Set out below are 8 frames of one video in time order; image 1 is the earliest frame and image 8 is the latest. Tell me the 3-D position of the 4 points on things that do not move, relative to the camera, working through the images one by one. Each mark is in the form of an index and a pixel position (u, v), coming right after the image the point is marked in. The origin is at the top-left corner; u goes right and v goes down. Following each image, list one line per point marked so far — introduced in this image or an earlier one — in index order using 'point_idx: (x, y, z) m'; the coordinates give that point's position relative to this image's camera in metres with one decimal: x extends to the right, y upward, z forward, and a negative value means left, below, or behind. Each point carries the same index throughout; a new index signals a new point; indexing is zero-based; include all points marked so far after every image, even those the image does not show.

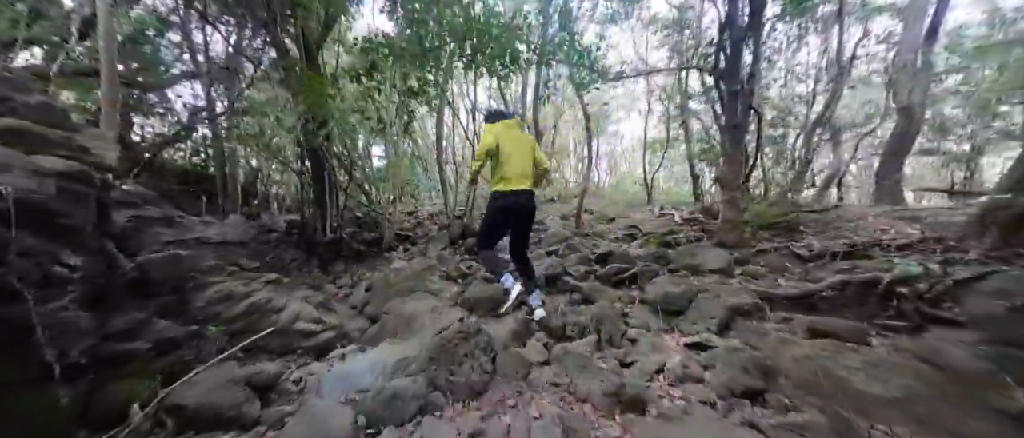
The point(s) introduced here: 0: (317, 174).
0: (-3.3, +0.7, +6.3) m
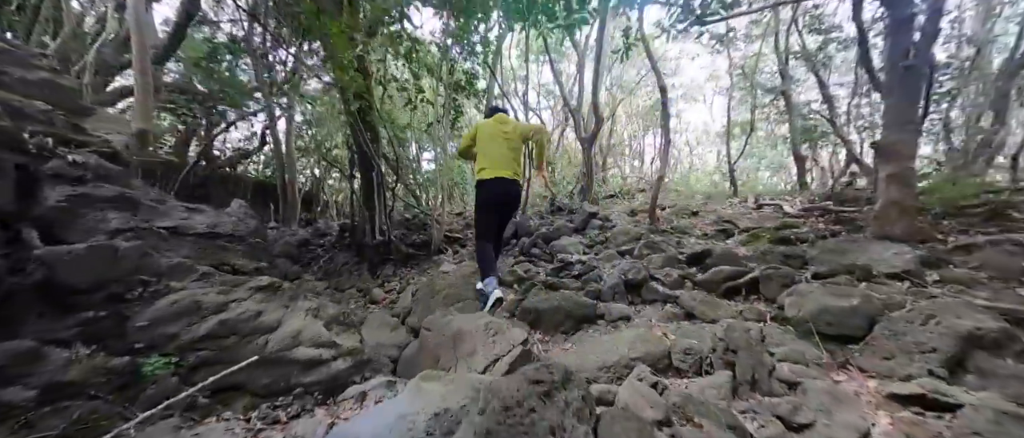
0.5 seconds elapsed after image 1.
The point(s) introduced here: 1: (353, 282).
0: (-2.4, +0.6, +6.2) m
1: (-2.4, -1.0, +5.8) m
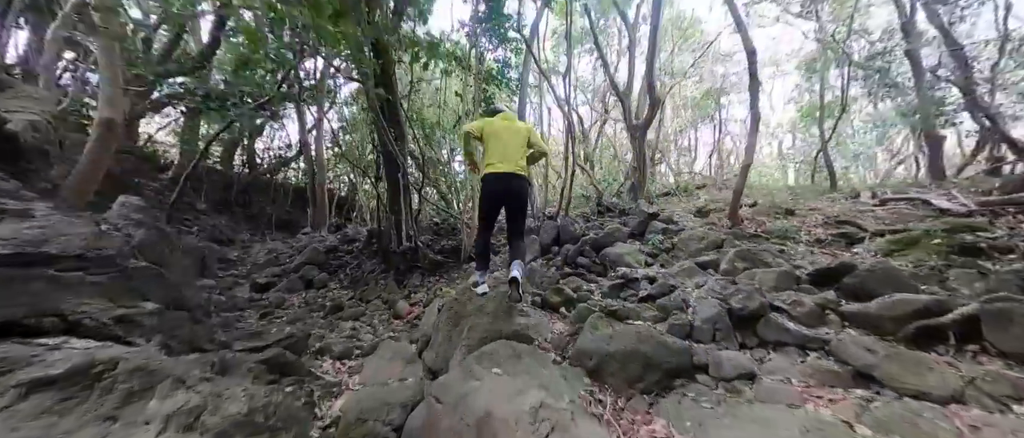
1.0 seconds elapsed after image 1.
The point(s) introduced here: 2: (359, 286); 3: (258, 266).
0: (-1.9, +0.6, +5.8) m
1: (-1.9, -1.1, +5.4) m
2: (-2.3, -1.1, +5.8) m
3: (-4.8, -0.9, +7.1) m
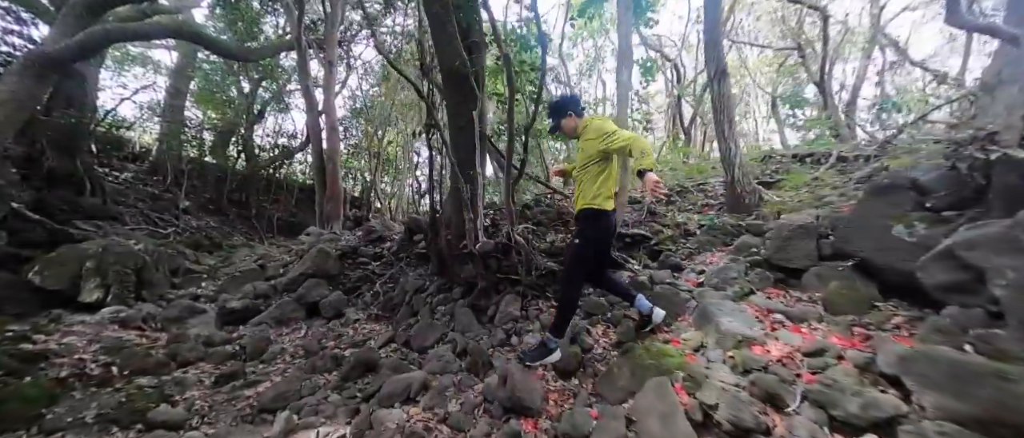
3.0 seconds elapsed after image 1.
0: (-0.5, +0.7, +3.3) m
1: (-0.5, -0.9, +2.9) m
2: (-0.9, -0.9, +3.3) m
3: (-3.4, -0.7, +4.6) m
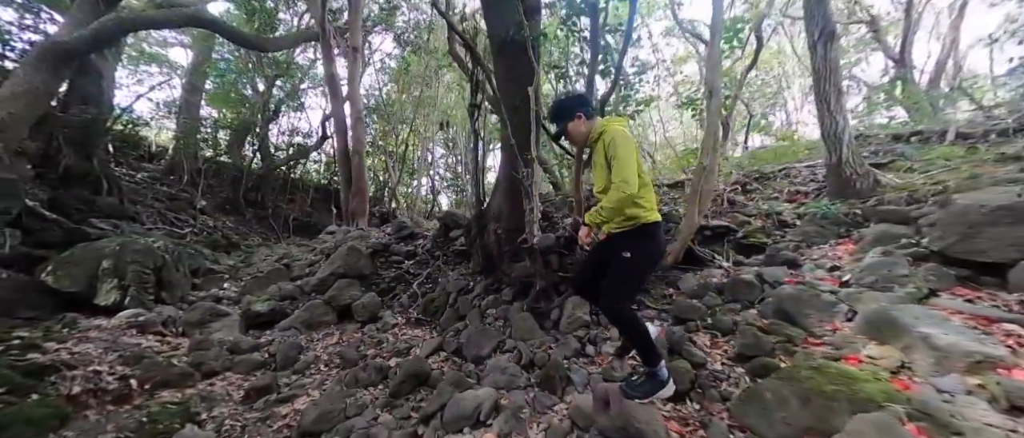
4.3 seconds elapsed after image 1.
0: (-0.1, +0.8, +2.9) m
1: (-0.1, -0.8, +2.5) m
2: (-0.5, -0.8, +2.9) m
3: (-2.9, -0.7, +4.3) m
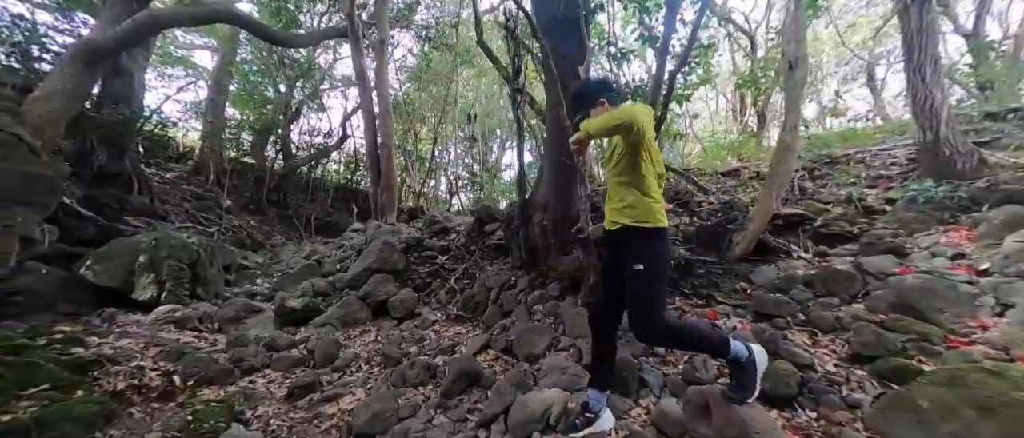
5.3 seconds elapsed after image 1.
0: (+0.3, +0.9, +2.7) m
1: (+0.2, -0.7, +2.3) m
2: (-0.1, -0.7, +2.8) m
3: (-2.5, -0.6, +4.2) m
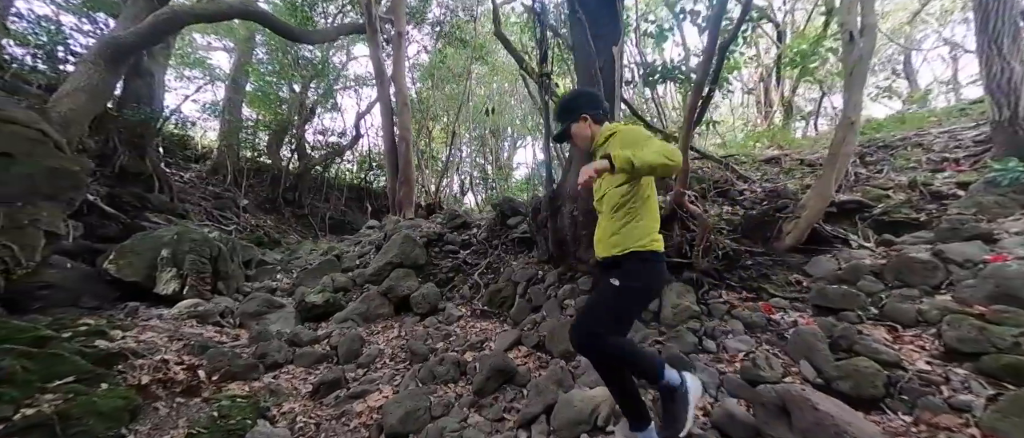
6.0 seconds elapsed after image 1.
0: (+0.5, +0.9, +2.6) m
1: (+0.4, -0.7, +2.2) m
2: (+0.1, -0.7, +2.7) m
3: (-2.3, -0.6, +4.2) m
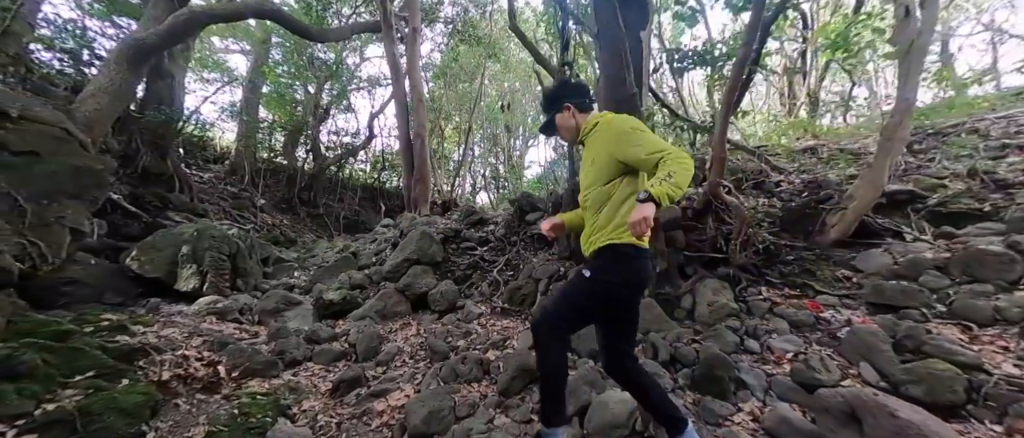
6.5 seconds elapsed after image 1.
0: (+0.6, +1.0, +2.5) m
1: (+0.6, -0.6, +2.1) m
2: (+0.2, -0.6, +2.6) m
3: (-2.1, -0.5, +4.1) m
